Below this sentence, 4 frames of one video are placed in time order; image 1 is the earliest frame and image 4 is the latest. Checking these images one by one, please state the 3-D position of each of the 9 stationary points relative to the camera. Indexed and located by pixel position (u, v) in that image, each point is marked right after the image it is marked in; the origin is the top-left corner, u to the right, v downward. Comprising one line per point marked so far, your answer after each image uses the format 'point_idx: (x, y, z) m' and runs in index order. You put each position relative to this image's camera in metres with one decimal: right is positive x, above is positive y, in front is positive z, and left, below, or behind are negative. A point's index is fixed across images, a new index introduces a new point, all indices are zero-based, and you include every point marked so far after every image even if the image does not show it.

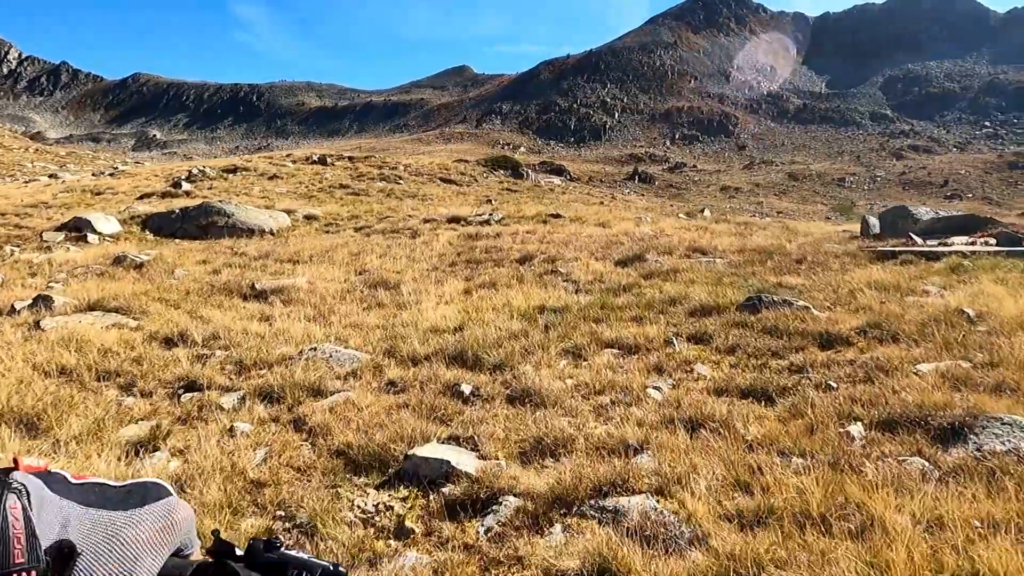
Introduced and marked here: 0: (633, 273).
0: (+1.9, +0.2, +10.7) m
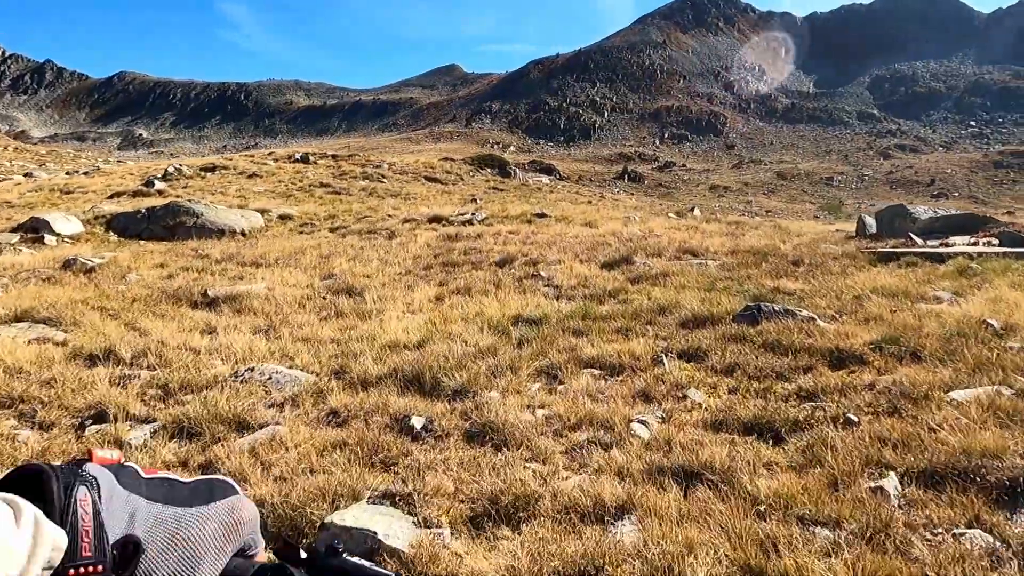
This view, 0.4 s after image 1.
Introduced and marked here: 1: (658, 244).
0: (+1.6, +0.2, +9.9) m
1: (+3.0, +0.9, +13.9) m
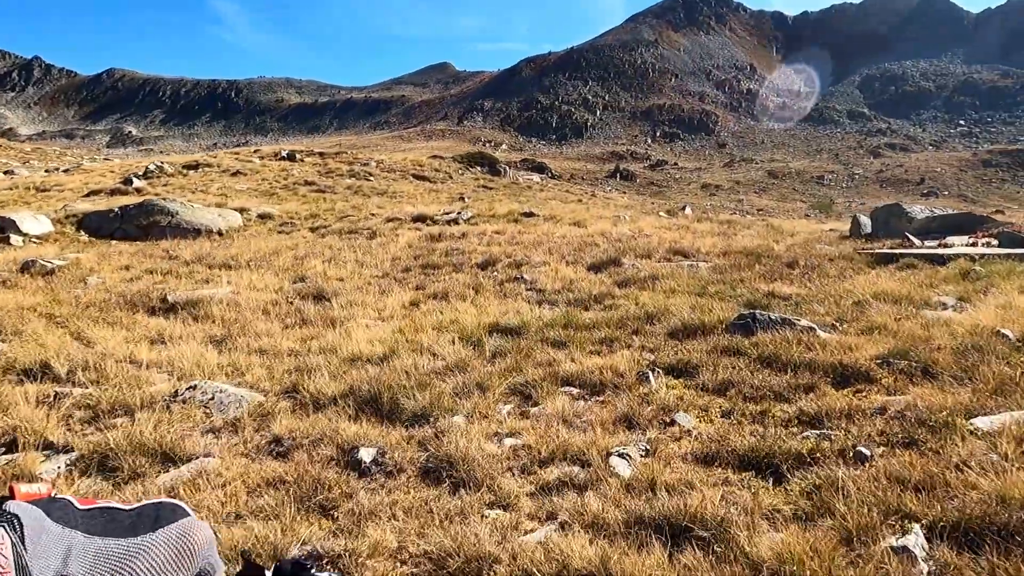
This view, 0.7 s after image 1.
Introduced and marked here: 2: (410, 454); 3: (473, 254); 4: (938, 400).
0: (+1.3, +0.1, +9.4) m
1: (+2.7, +0.9, +13.4) m
2: (-0.6, -0.9, +3.6) m
3: (-0.7, +0.6, +12.1) m
4: (+2.4, -0.6, +3.8) m
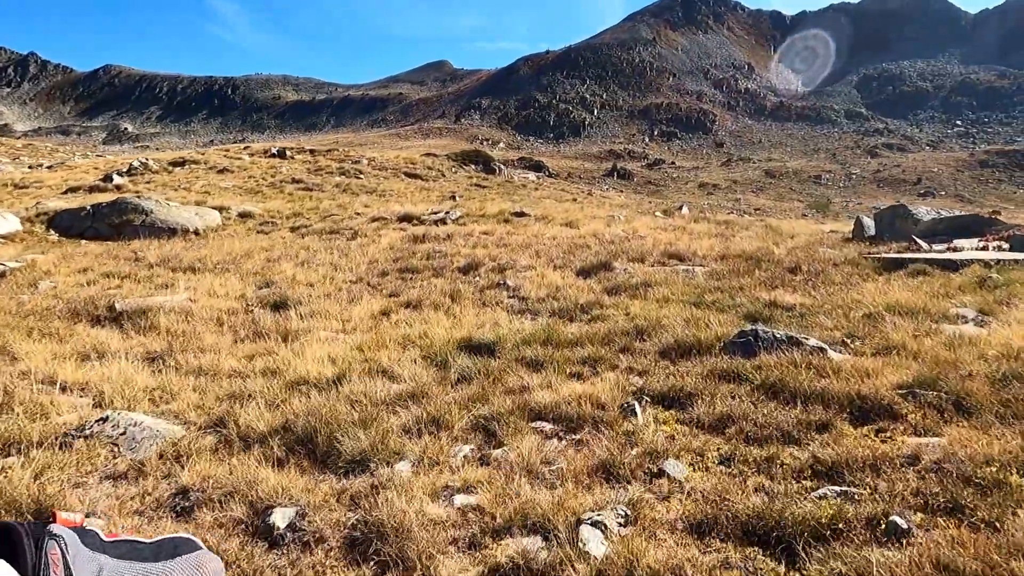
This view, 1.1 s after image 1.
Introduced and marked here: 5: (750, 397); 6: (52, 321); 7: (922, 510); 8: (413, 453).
0: (+1.1, 0.0, +8.8) m
1: (+2.5, +0.8, +12.8) m
2: (-0.8, -1.0, +2.9) m
3: (-1.0, +0.5, +11.4) m
4: (+2.2, -0.7, +3.1) m
5: (+1.5, -0.7, +4.1) m
6: (-5.0, -0.4, +7.2) m
7: (+1.7, -0.9, +2.7) m
8: (-0.5, -0.9, +3.5) m
